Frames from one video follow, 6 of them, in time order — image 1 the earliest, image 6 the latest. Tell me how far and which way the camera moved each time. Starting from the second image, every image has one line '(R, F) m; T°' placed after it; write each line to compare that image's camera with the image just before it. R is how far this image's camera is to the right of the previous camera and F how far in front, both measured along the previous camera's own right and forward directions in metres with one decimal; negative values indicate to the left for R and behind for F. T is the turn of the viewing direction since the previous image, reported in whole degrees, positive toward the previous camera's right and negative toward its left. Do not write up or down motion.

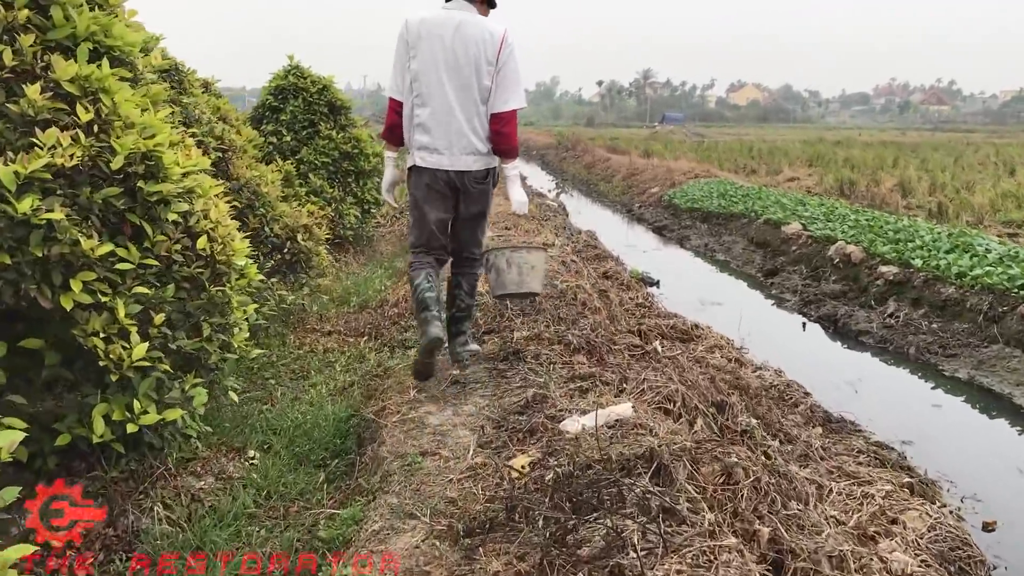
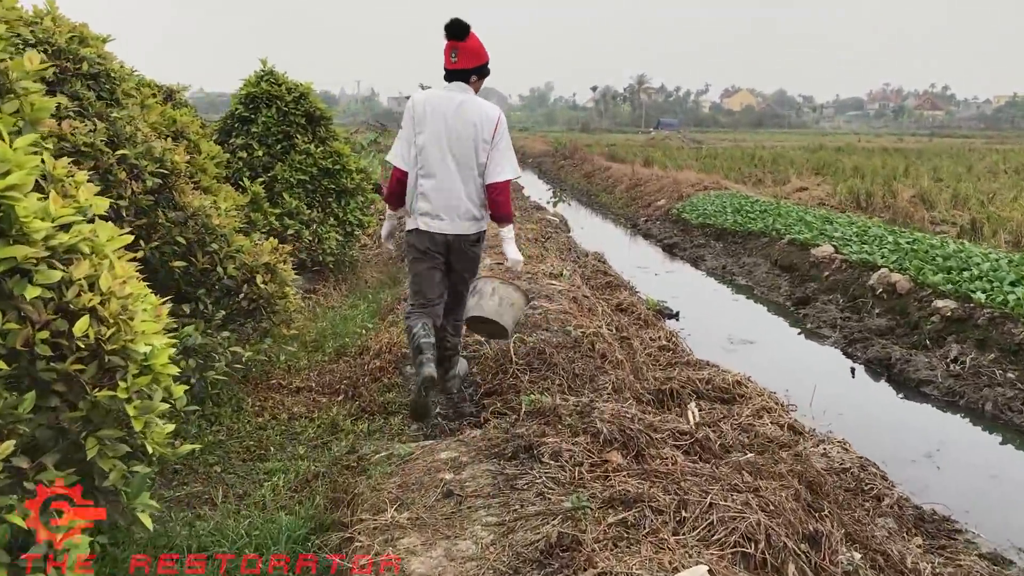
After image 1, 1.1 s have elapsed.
(0.0, +0.9) m; 0°
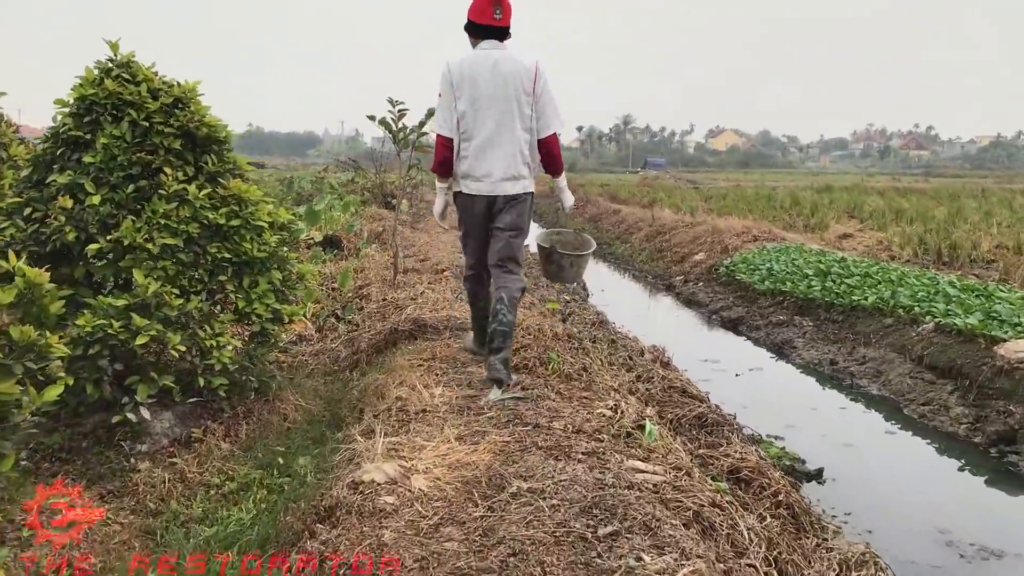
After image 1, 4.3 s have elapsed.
(-0.2, +2.9) m; +1°
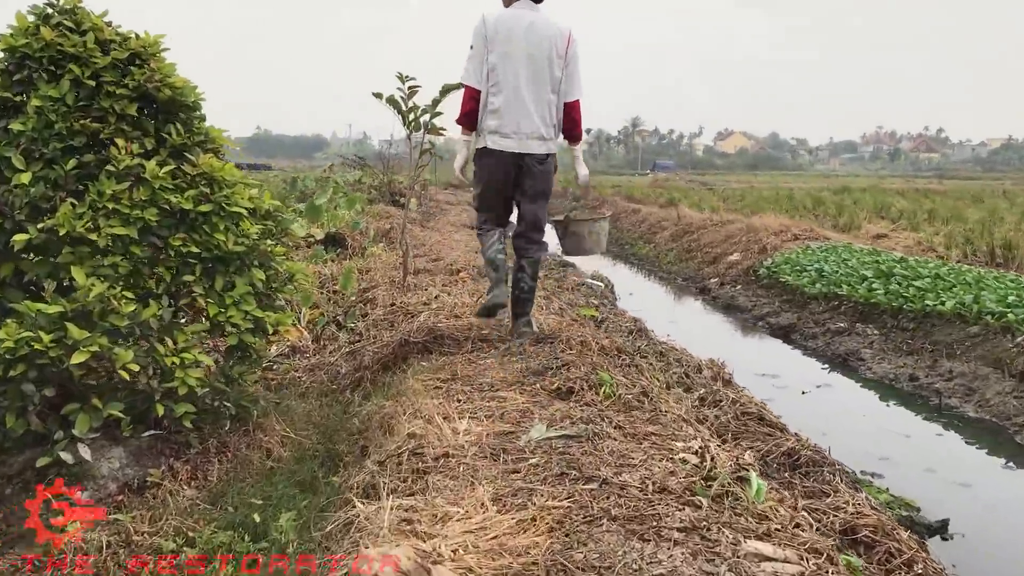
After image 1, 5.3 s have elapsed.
(-0.1, +0.8) m; 0°
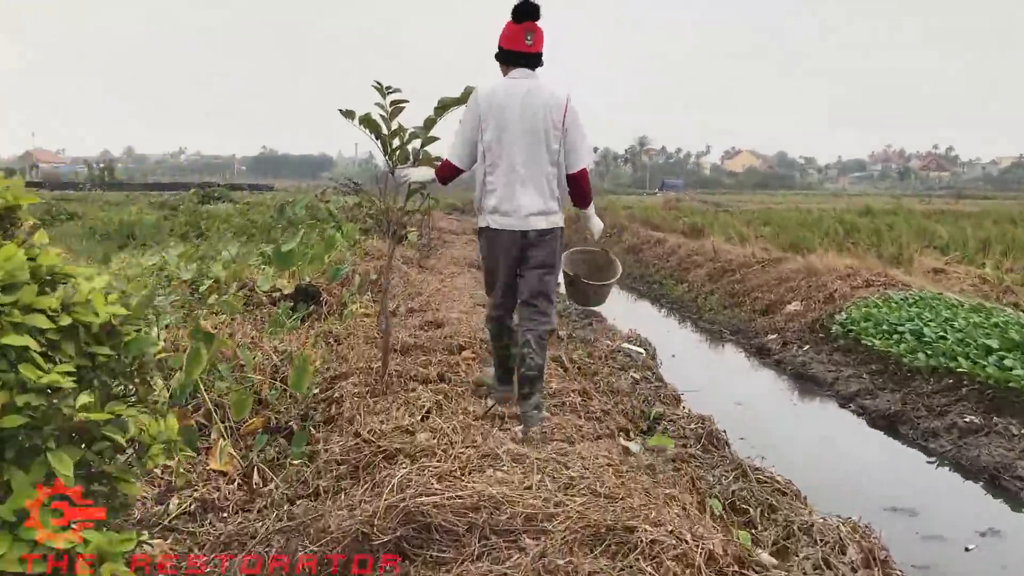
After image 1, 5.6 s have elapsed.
(-0.1, +1.6) m; 0°
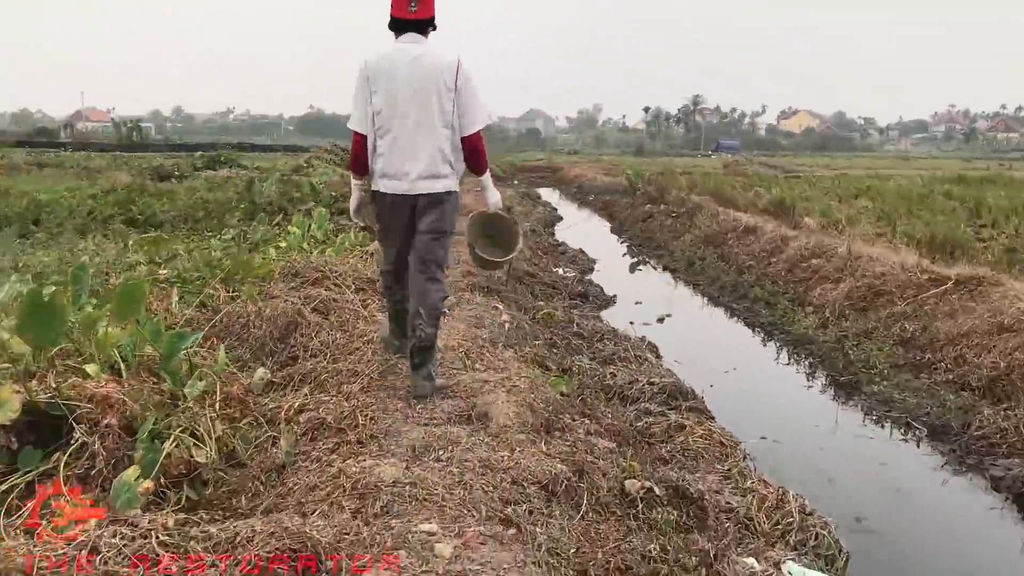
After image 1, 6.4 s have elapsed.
(+0.1, +3.7) m; -3°
